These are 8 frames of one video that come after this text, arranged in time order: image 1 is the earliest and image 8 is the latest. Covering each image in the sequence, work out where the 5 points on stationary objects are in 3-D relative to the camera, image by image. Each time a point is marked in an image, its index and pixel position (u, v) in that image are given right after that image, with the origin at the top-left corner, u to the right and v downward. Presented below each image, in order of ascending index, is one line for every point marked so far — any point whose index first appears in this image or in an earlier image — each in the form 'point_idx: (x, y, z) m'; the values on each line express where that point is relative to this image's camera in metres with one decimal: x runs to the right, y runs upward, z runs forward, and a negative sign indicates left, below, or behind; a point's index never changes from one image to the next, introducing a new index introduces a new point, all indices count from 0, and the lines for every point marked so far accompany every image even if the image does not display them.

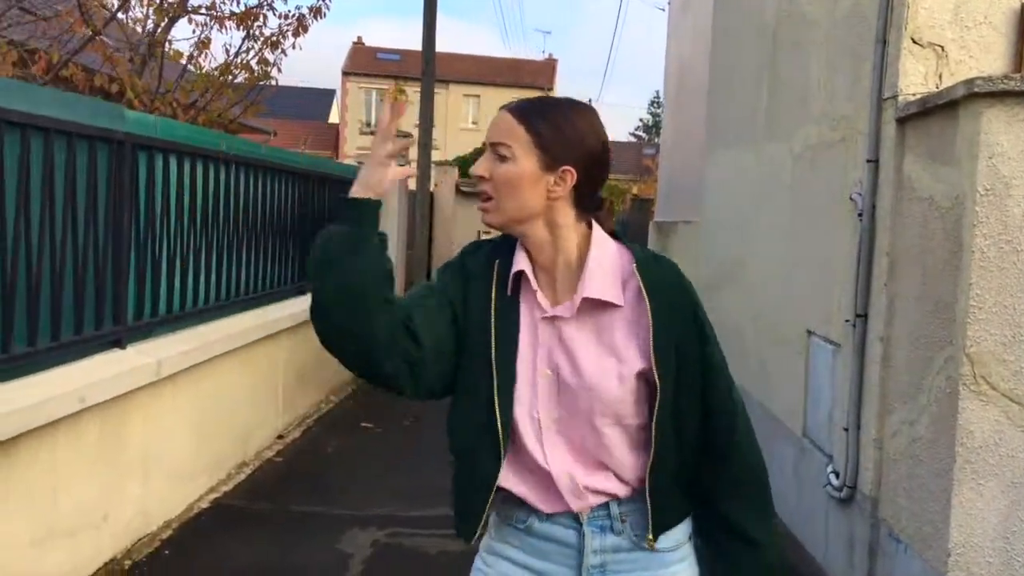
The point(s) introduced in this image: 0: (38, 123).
0: (-1.8, +0.6, +3.6) m
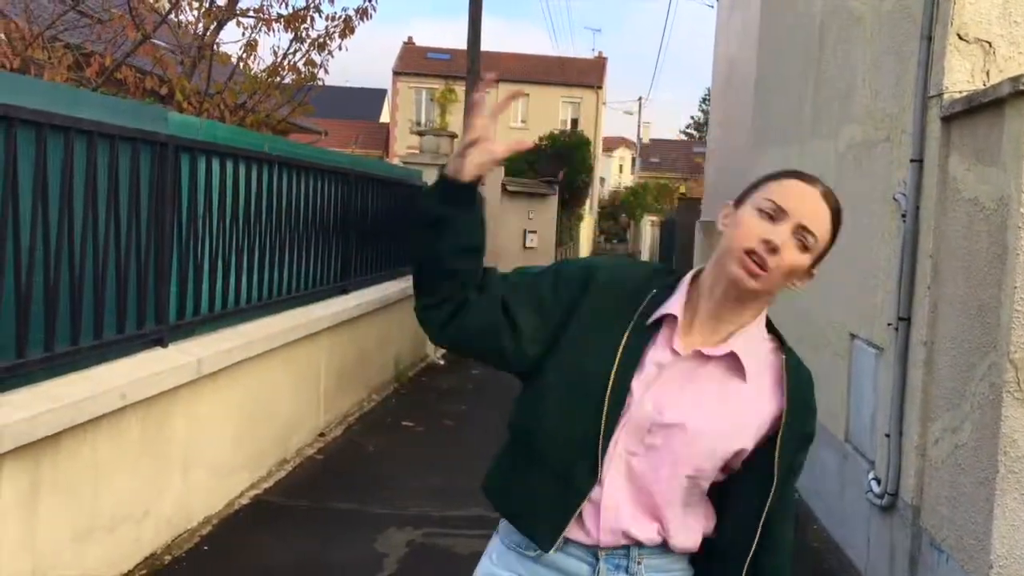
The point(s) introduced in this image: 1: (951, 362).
0: (-1.7, +0.6, +3.6) m
1: (+1.6, -0.3, +3.4) m
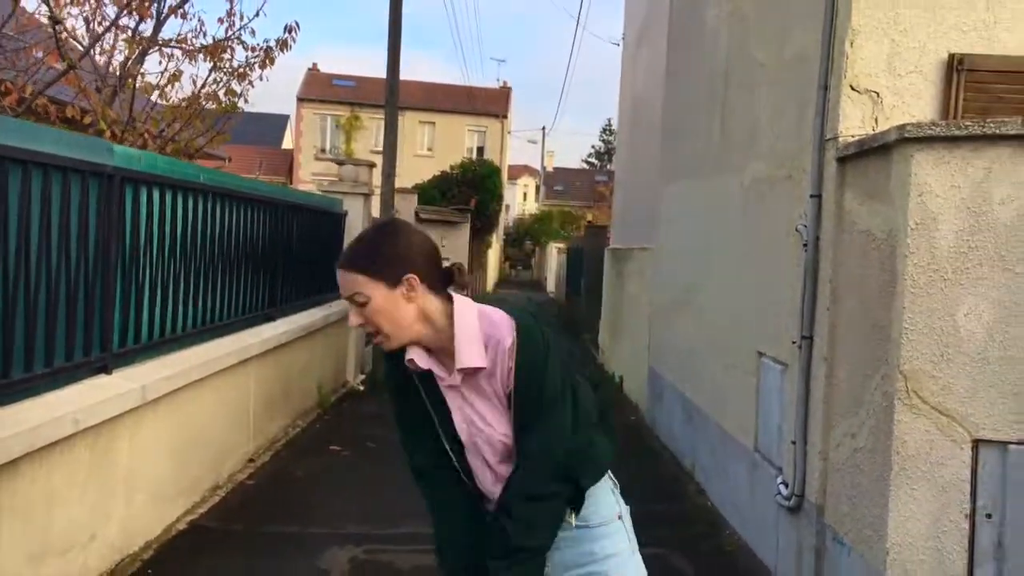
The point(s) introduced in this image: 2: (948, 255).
0: (-1.9, +0.5, +3.7) m
1: (+1.4, -0.4, +3.9) m
2: (+1.6, +0.1, +3.3) m
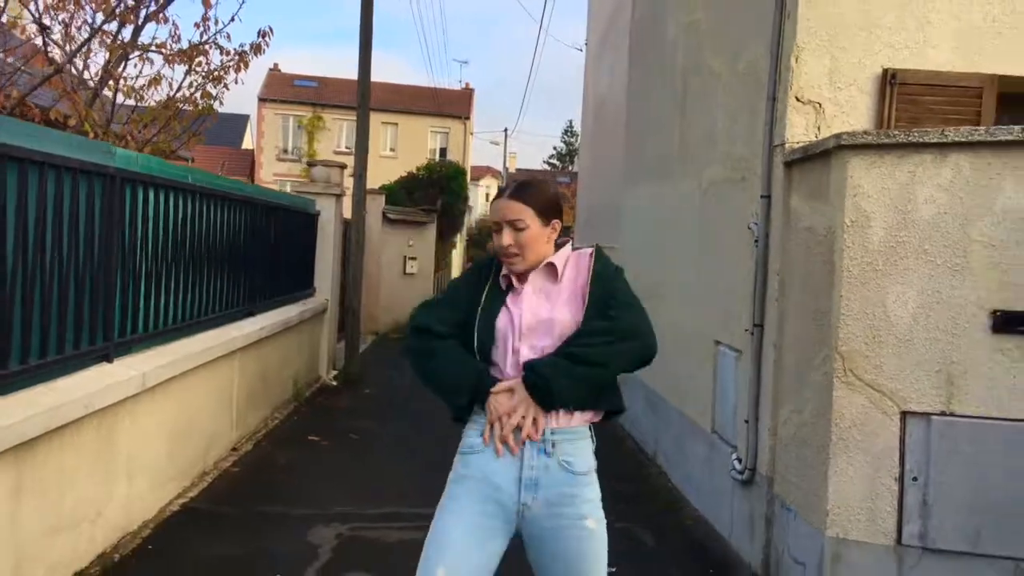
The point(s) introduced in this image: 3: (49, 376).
0: (-2.0, +0.5, +4.0) m
1: (+1.3, -0.3, +4.3) m
2: (+1.5, +0.2, +3.7) m
3: (-2.1, -0.4, +4.2) m
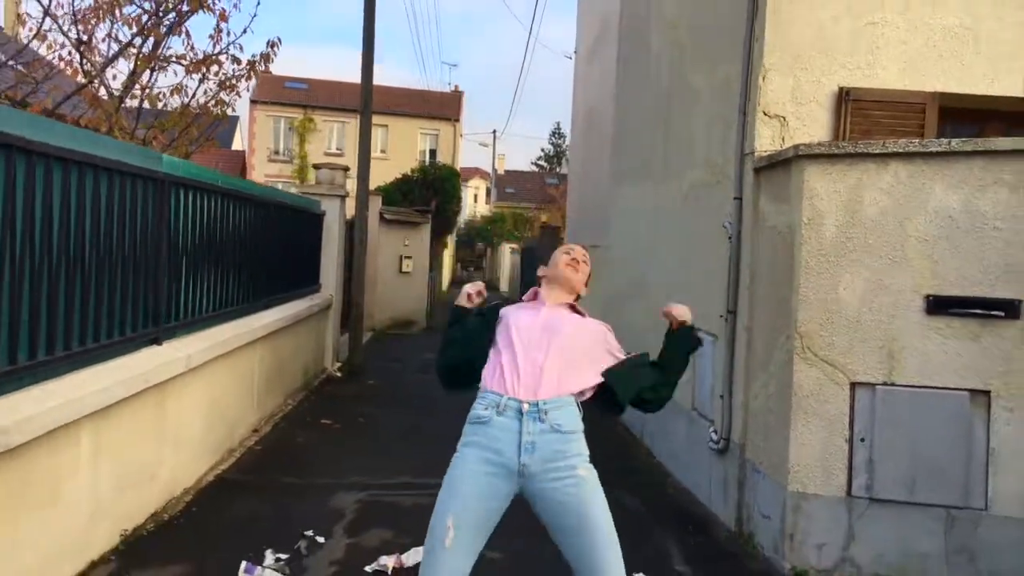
0: (-2.0, +0.6, +4.6) m
1: (+1.3, -0.3, +4.9) m
2: (+1.5, +0.2, +4.4) m
3: (-2.1, -0.3, +4.8) m
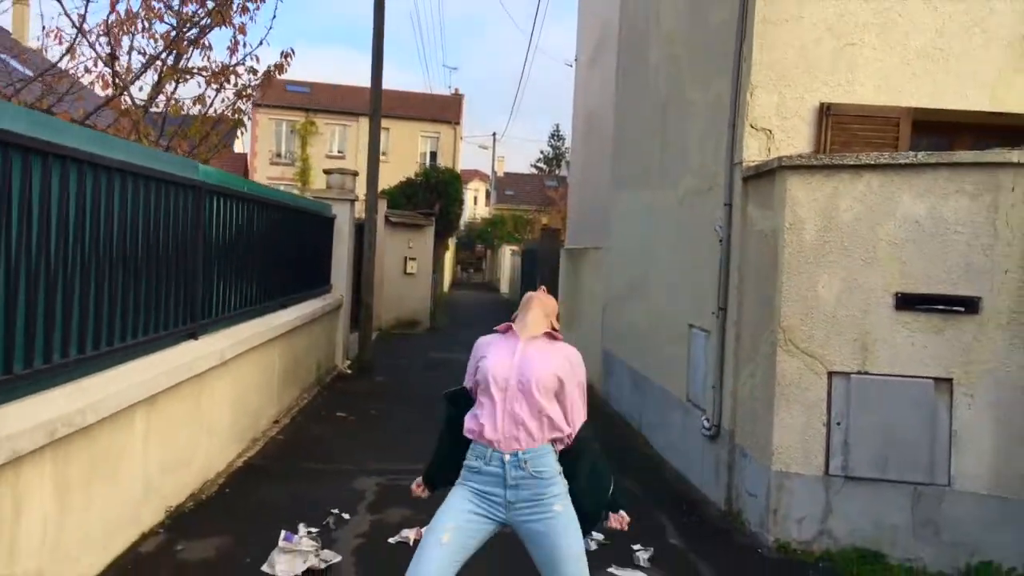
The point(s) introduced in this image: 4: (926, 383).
0: (-1.9, +0.6, +5.1) m
1: (+1.4, -0.3, +5.4) m
2: (+1.6, +0.2, +4.8) m
3: (-2.0, -0.3, +5.3) m
4: (+2.1, -0.5, +4.6) m
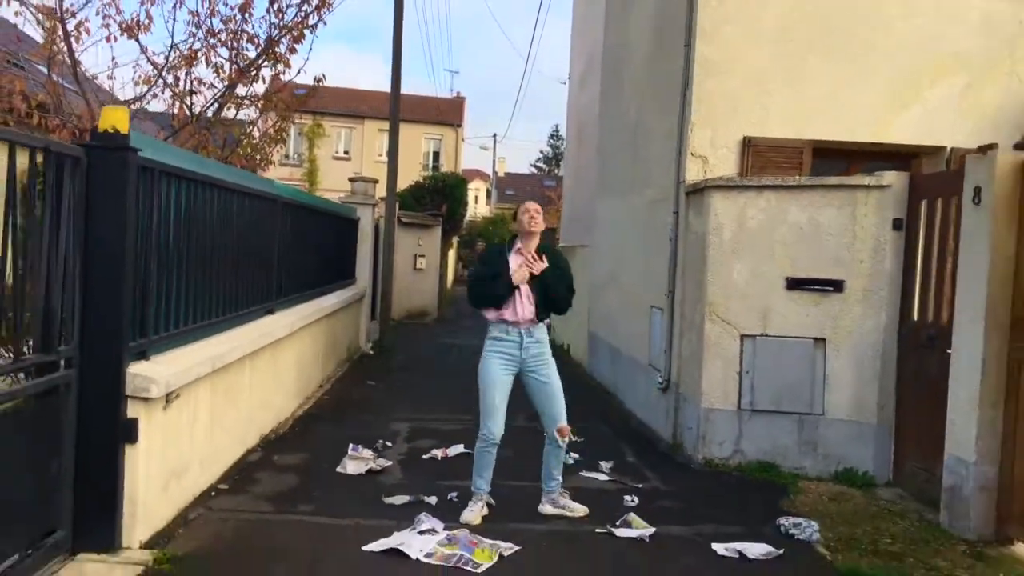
0: (-1.9, +0.7, +7.0) m
1: (+1.4, -0.2, +7.3) m
2: (+1.6, +0.3, +6.7) m
3: (-2.0, -0.2, +7.1) m
4: (+2.1, -0.4, +6.5) m
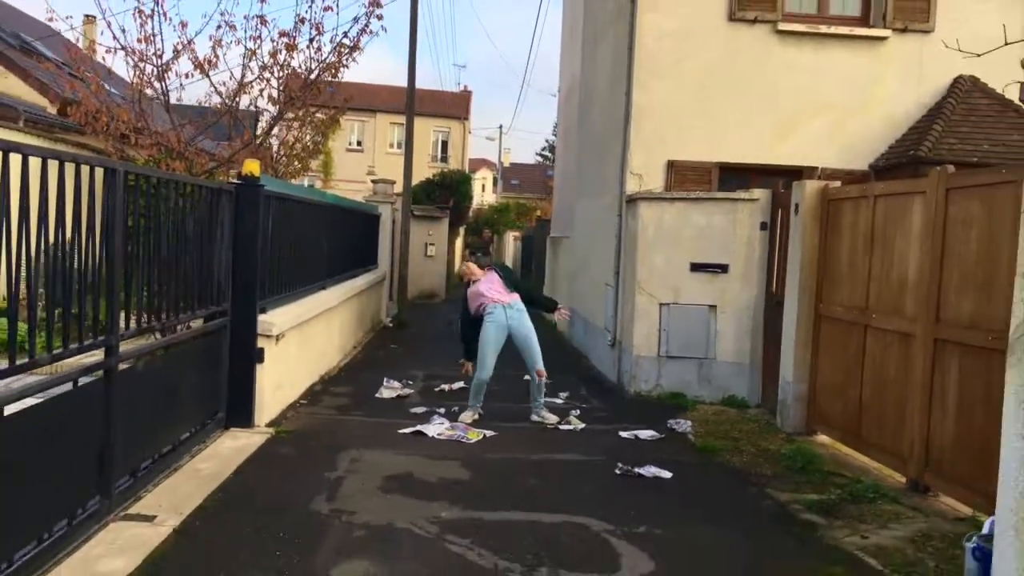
0: (-2.1, +0.9, +9.8) m
1: (+1.2, 0.0, +10.1) m
2: (+1.4, +0.5, +9.5) m
3: (-2.2, -0.1, +10.0) m
4: (+1.9, -0.2, +9.3) m
